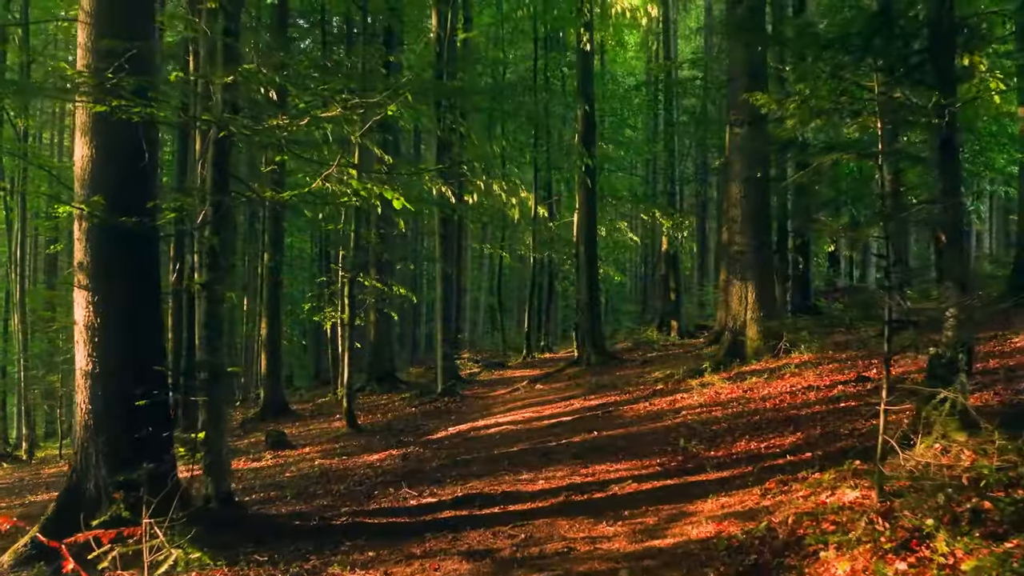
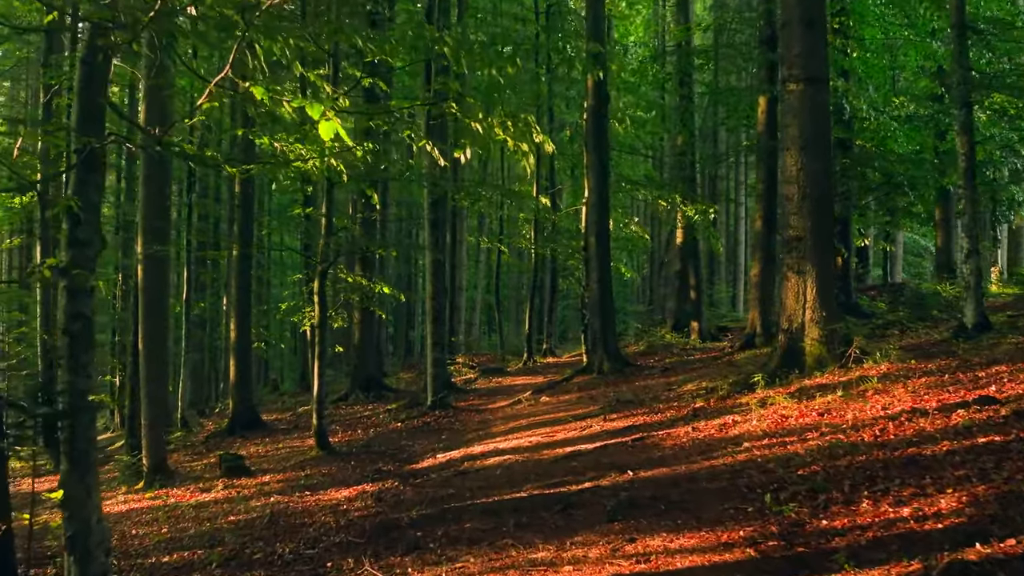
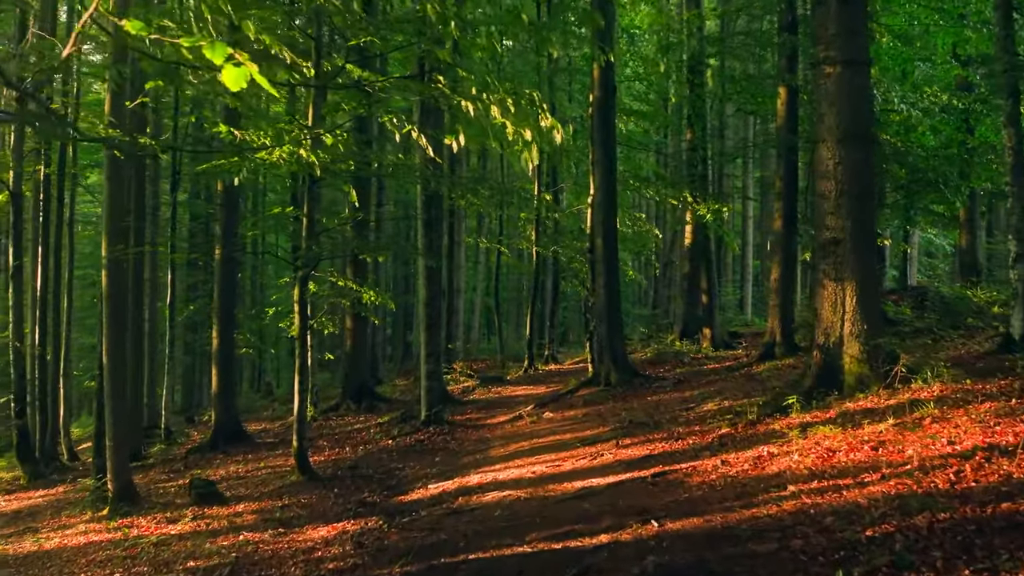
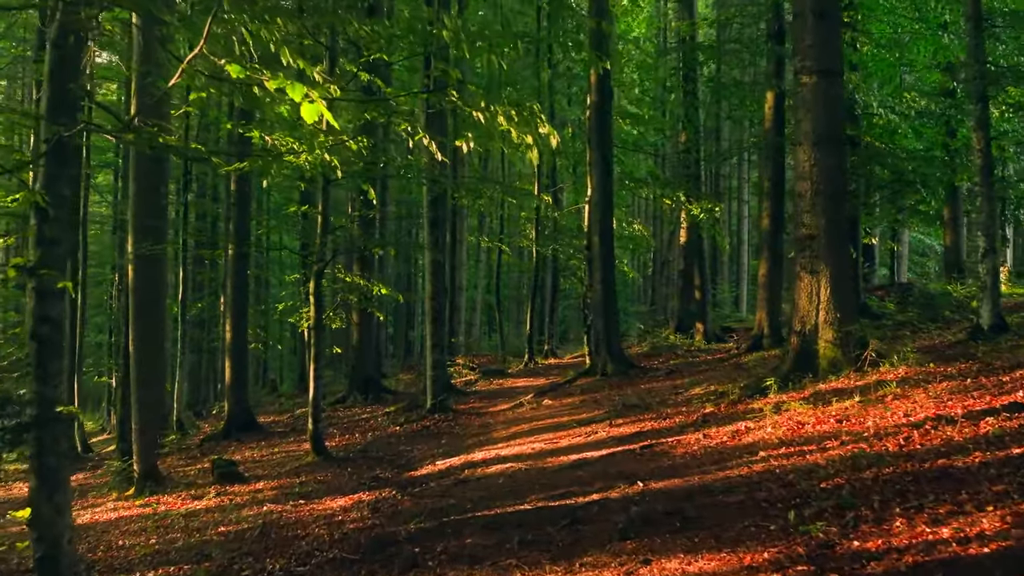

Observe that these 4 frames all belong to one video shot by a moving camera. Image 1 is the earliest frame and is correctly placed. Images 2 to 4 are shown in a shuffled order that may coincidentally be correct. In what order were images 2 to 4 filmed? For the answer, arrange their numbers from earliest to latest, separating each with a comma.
2, 4, 3
